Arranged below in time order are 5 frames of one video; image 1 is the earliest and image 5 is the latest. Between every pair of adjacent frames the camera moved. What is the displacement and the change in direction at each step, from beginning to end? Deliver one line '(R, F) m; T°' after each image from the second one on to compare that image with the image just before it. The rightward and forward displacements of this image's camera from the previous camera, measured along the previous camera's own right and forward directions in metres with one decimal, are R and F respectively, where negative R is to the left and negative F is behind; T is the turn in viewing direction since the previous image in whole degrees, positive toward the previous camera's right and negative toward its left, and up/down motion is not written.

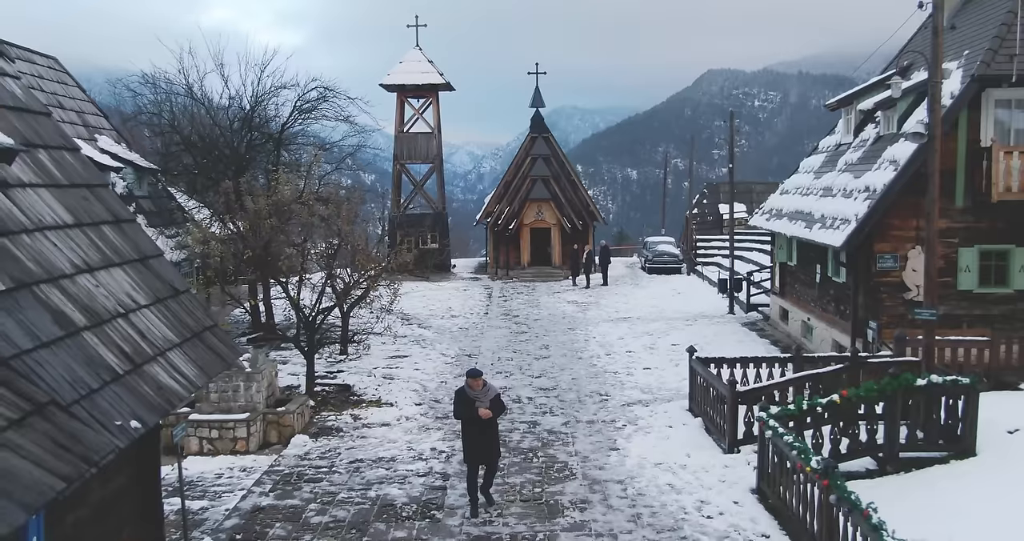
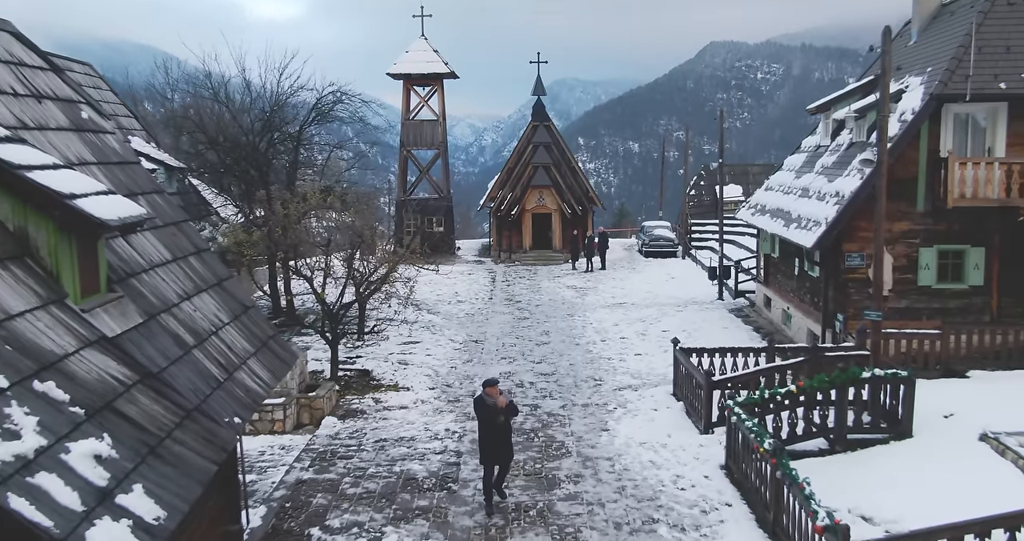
(0.0, -1.5) m; 0°
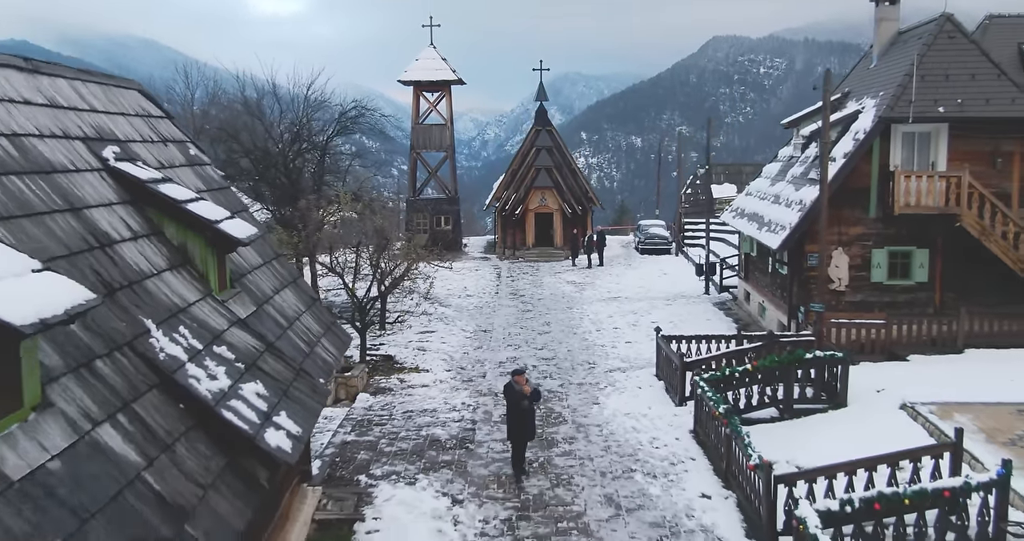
(-0.1, -2.3) m; 0°
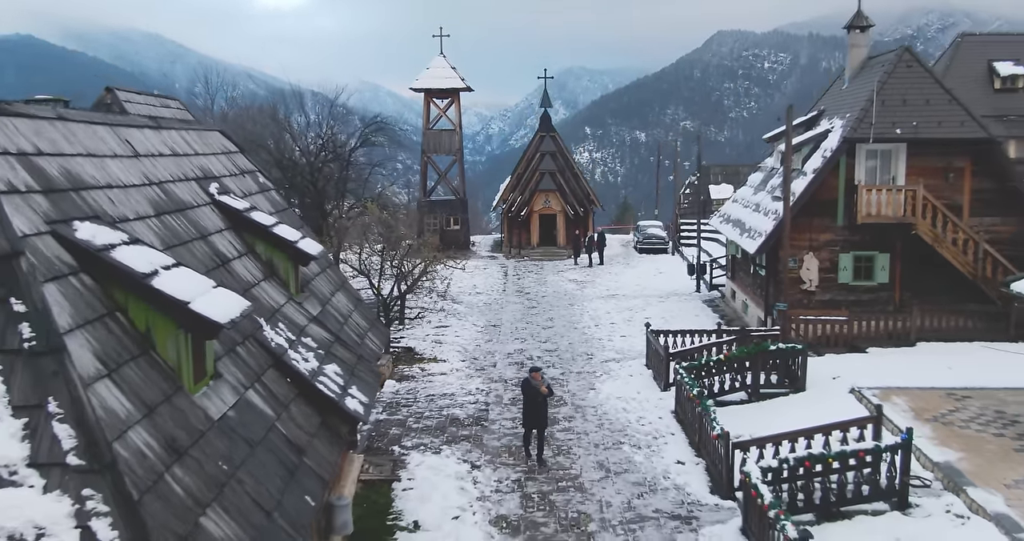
(-0.1, -2.2) m; 0°
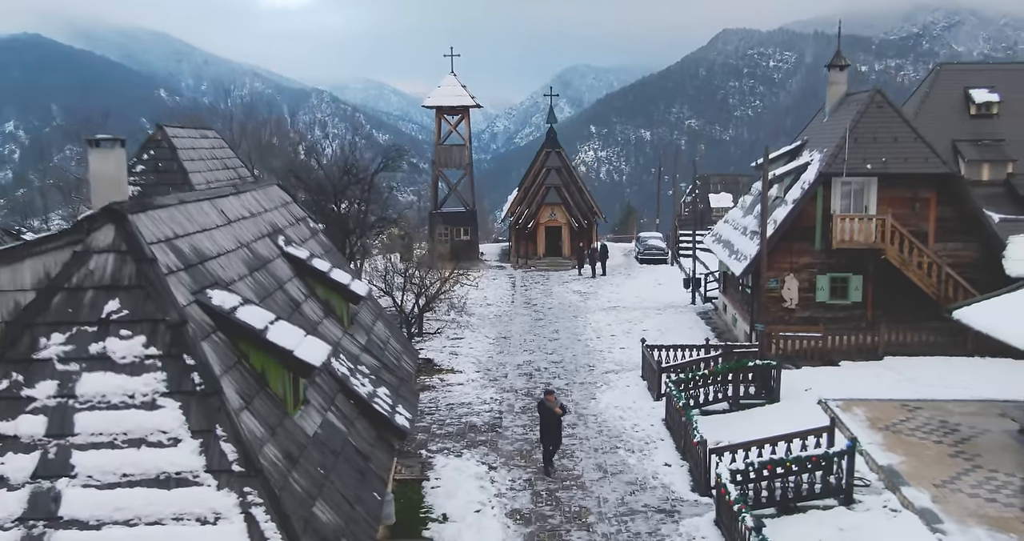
(-0.1, -2.1) m; 0°
